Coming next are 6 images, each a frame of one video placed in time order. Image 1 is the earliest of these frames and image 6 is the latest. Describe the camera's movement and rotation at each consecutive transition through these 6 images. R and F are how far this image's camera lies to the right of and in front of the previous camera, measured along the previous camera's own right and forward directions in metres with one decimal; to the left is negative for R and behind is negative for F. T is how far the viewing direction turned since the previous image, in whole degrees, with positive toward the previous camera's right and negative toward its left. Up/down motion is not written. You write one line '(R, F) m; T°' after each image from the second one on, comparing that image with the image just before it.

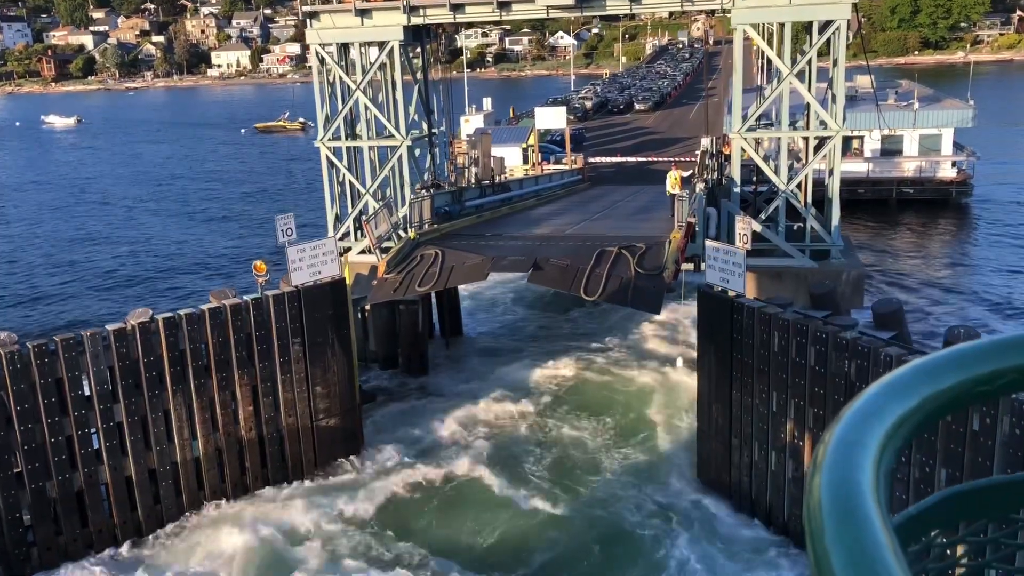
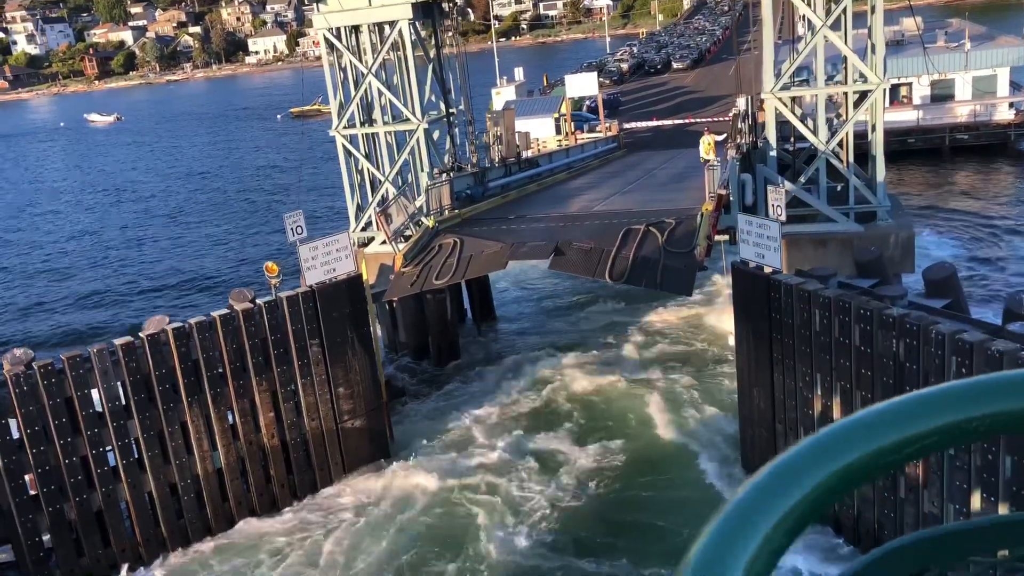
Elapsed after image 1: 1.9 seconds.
(+0.4, +0.7) m; -3°
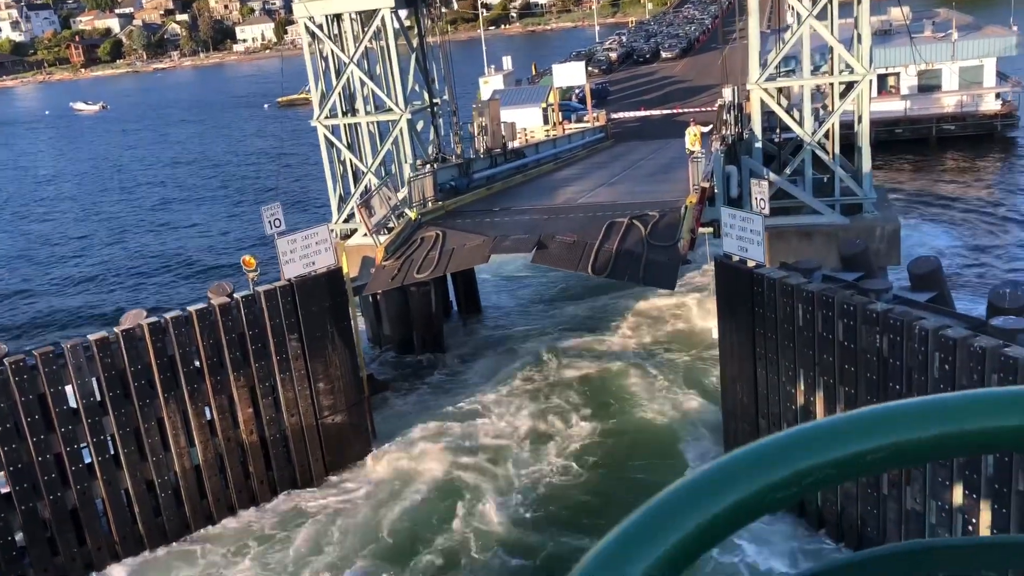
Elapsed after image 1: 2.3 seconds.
(+0.1, +0.2) m; +1°
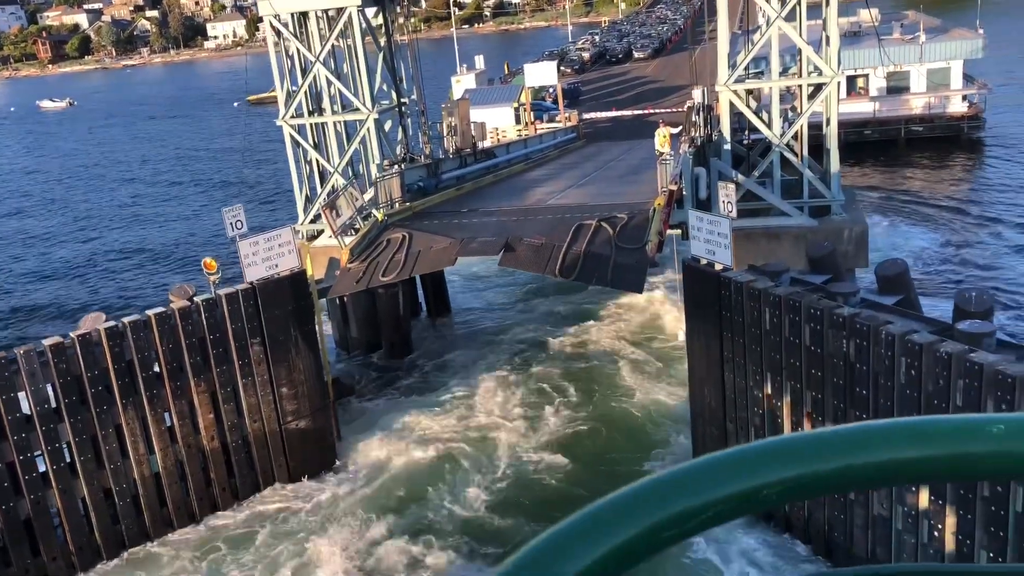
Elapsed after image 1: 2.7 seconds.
(+0.1, +0.2) m; +2°
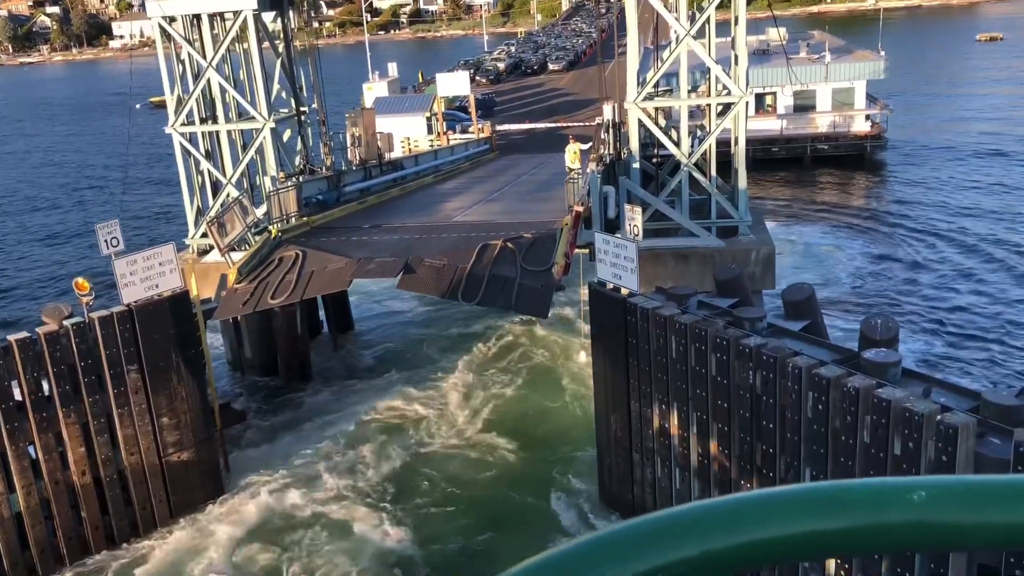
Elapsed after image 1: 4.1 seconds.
(+0.2, +0.6) m; +5°
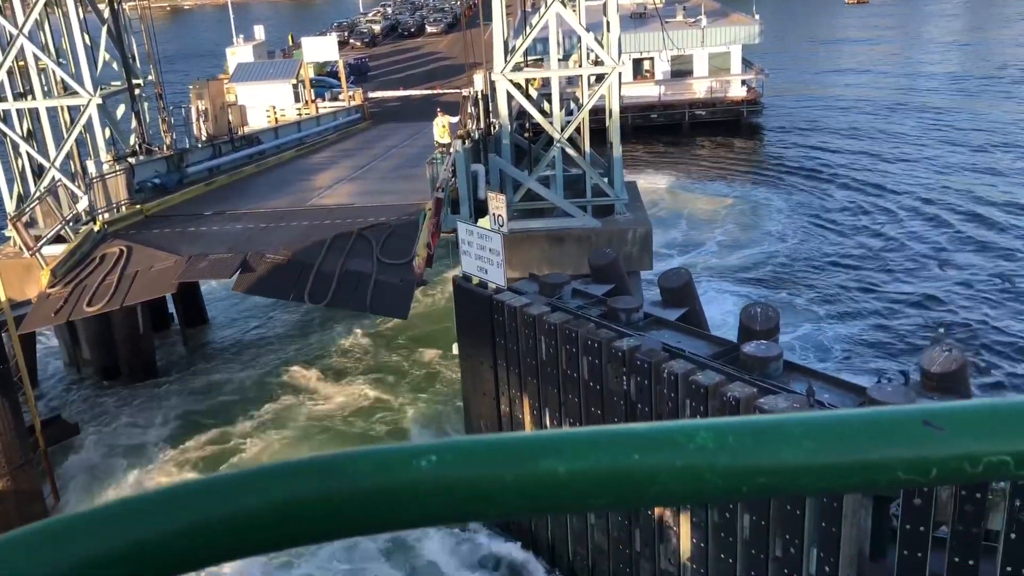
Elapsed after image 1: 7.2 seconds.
(+0.4, +1.1) m; +7°
